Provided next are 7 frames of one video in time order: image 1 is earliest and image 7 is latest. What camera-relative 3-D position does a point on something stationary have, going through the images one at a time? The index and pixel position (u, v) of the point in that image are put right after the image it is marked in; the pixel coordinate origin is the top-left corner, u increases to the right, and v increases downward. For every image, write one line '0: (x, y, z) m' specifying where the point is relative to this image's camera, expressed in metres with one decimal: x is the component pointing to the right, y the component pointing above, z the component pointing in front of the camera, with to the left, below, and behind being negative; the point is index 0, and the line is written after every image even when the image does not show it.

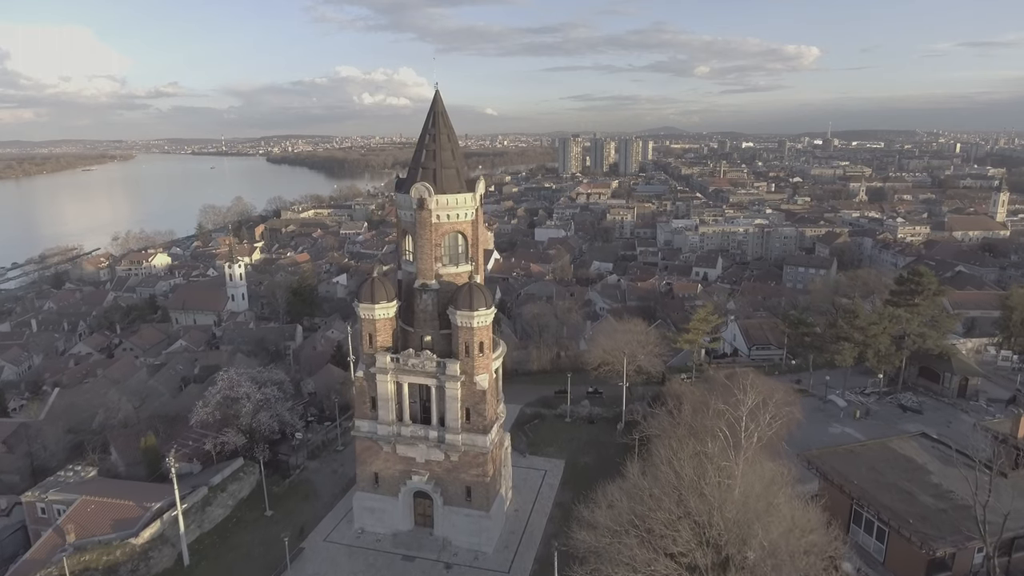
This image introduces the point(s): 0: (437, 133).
0: (-1.1, +2.2, +8.8) m
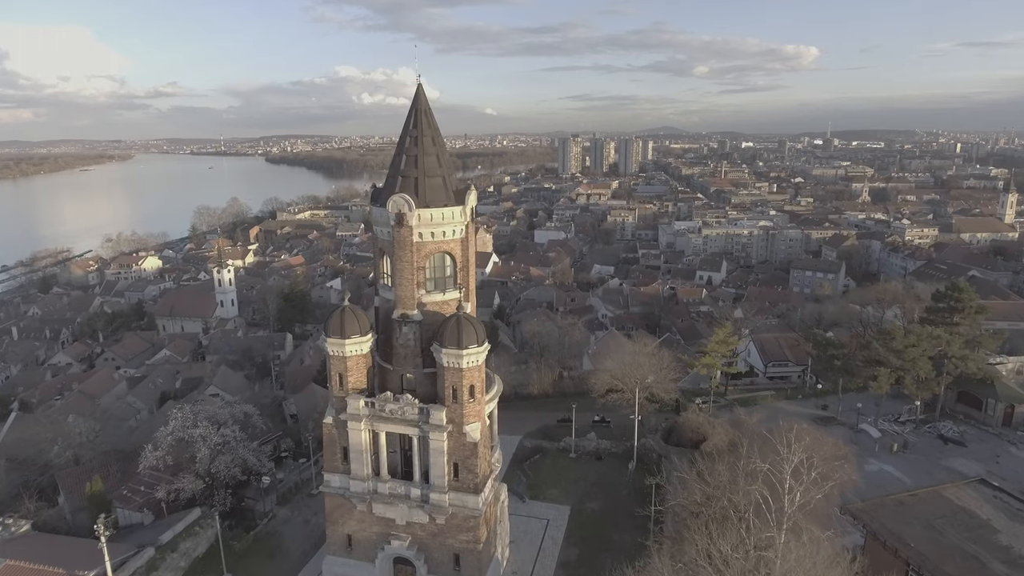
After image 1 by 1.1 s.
0: (-1.1, +1.9, +7.5) m
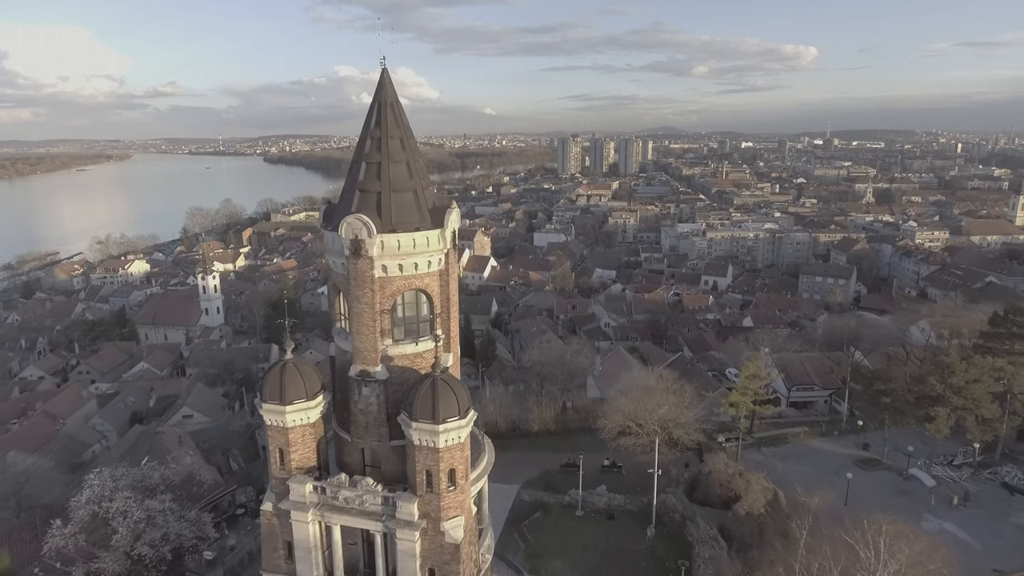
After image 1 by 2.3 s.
0: (-1.2, +1.5, +5.7) m
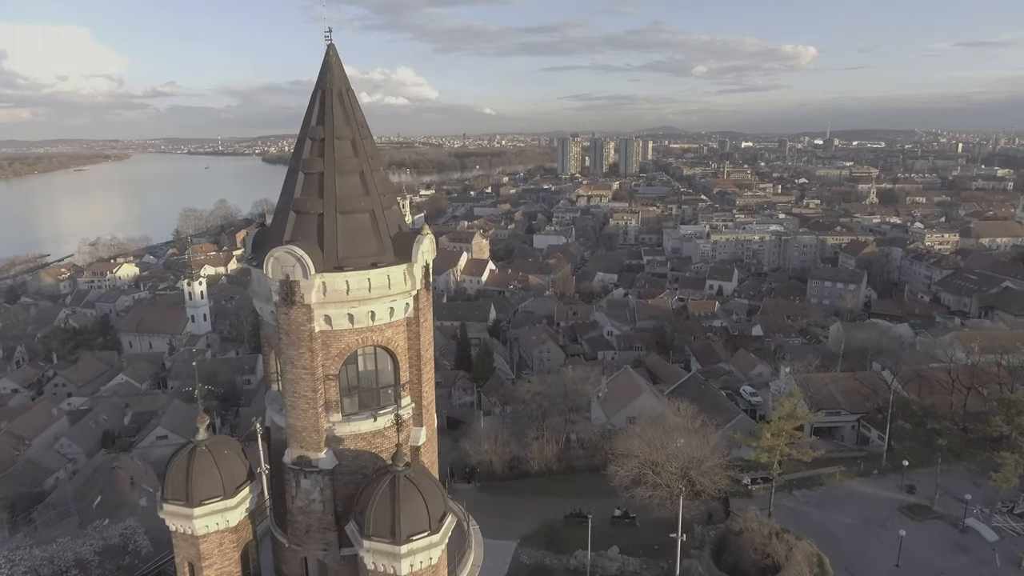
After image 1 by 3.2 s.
0: (-1.2, +1.1, +4.2) m
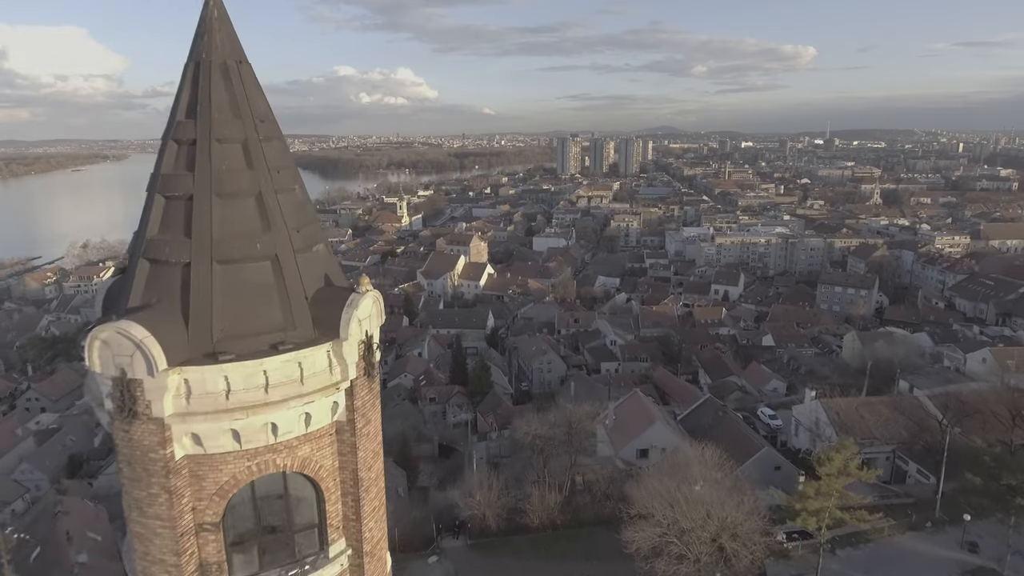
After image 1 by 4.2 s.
0: (-1.3, +0.7, +2.7) m
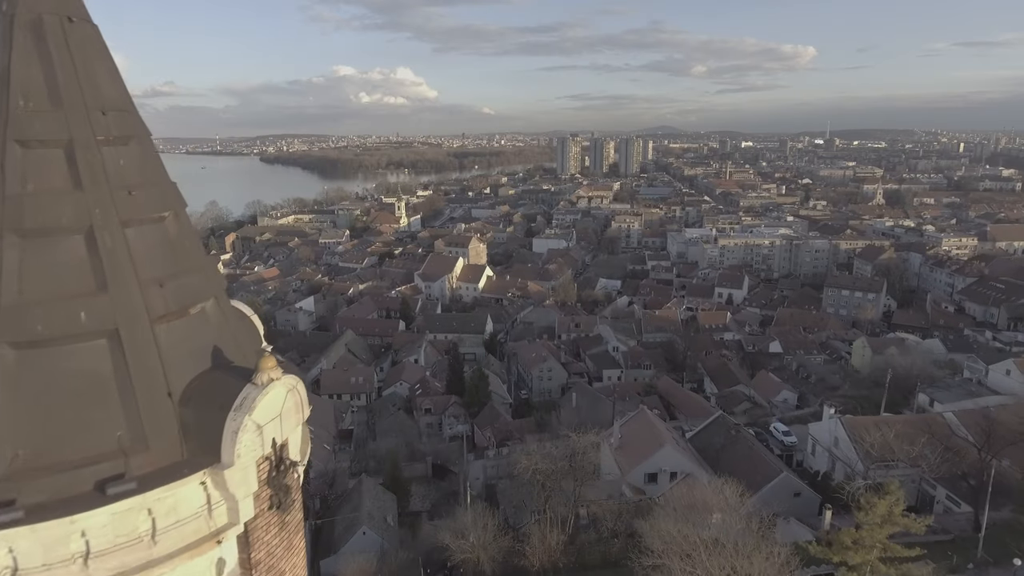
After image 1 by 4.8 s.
0: (-1.3, +0.5, +1.7) m
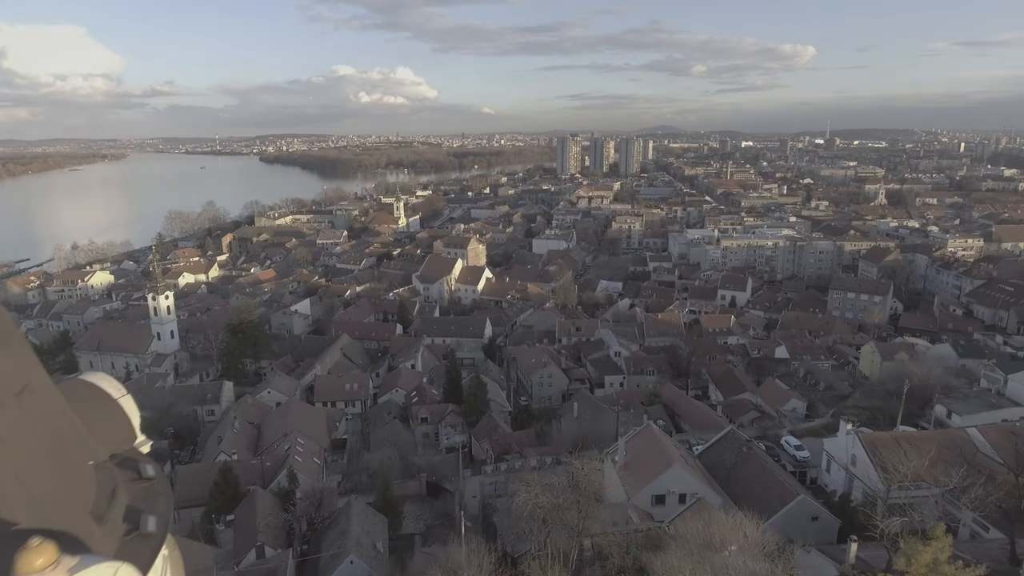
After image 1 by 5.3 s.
0: (-1.3, +0.3, +1.0) m
